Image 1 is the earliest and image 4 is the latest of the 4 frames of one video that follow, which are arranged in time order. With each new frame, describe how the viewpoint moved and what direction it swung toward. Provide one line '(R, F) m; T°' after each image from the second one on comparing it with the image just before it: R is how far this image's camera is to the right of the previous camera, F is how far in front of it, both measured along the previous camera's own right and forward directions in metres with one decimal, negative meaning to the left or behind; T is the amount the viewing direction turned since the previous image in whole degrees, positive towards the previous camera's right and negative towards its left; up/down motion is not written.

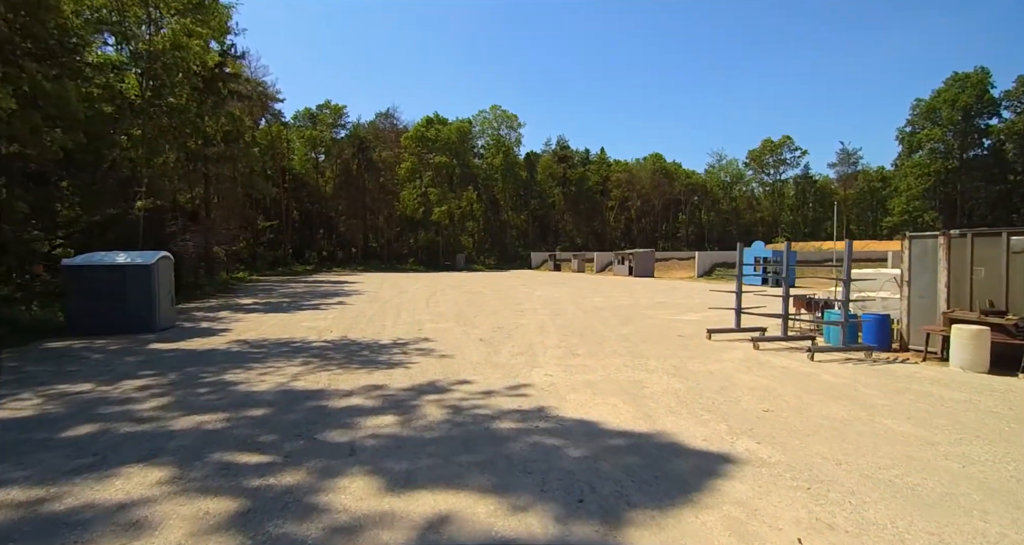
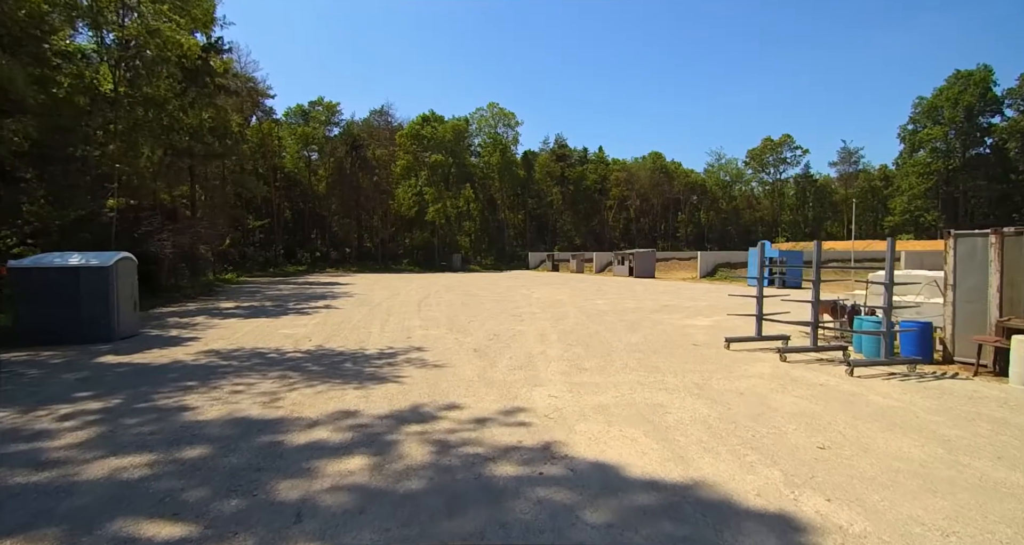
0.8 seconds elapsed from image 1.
(0.0, +1.0) m; 0°
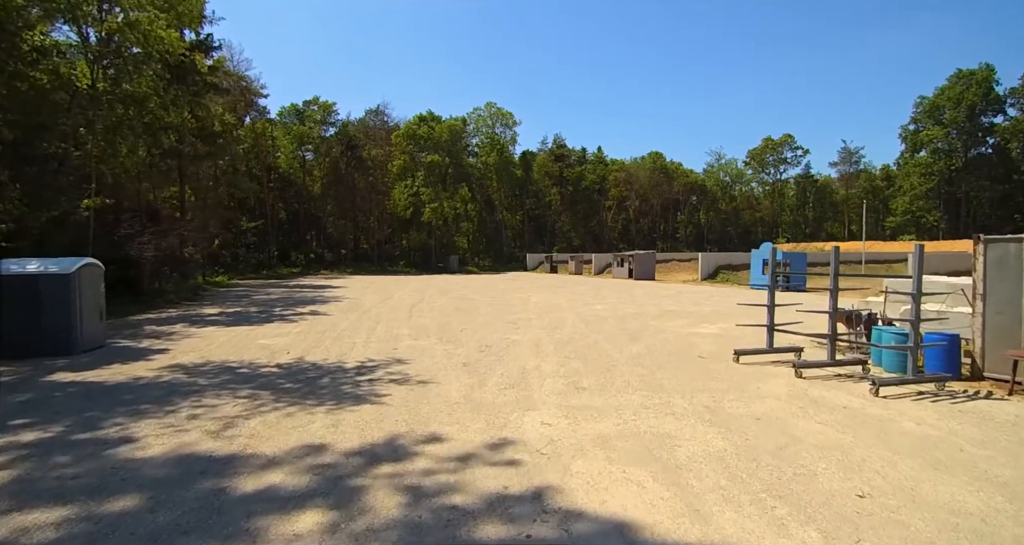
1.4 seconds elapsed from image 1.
(+0.1, +0.7) m; 0°
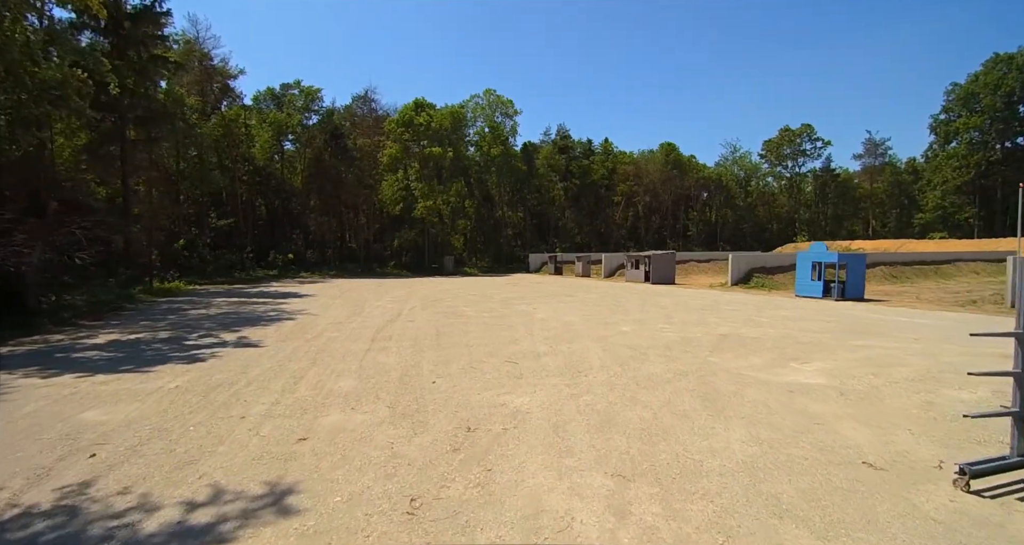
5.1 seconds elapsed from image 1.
(0.0, +4.5) m; 0°
